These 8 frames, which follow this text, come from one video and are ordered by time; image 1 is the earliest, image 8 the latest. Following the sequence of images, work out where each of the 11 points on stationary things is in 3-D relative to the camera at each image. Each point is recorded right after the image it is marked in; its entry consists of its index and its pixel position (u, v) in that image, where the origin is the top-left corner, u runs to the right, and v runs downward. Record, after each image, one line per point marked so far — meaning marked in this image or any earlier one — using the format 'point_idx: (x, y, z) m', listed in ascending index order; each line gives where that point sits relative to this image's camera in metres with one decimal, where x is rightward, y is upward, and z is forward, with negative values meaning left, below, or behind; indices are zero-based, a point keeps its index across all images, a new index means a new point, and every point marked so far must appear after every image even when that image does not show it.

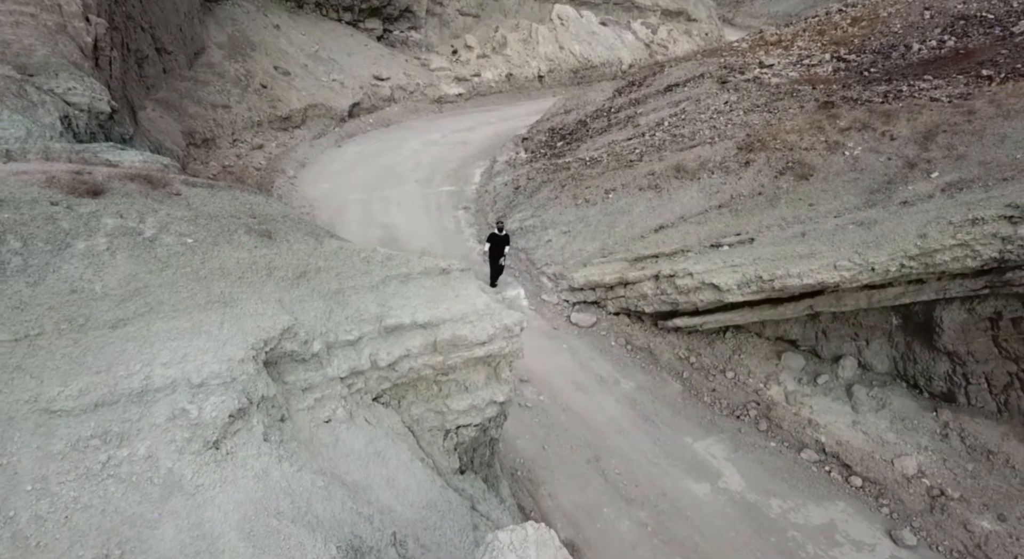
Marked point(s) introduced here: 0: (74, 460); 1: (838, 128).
0: (-2.0, -0.8, +2.6) m
1: (+5.6, +2.5, +9.9) m
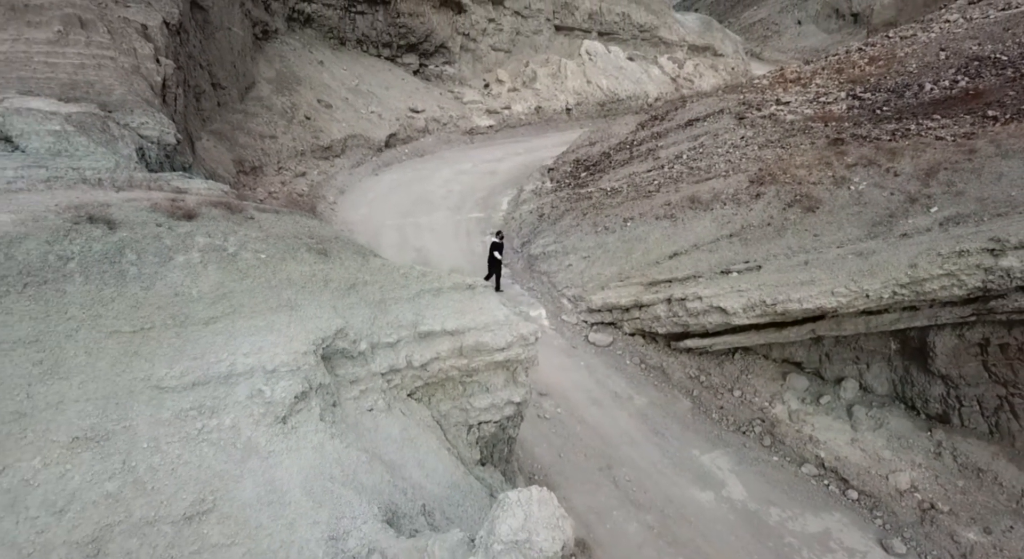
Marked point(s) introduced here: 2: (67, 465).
0: (-1.9, -0.8, +3.3) m
1: (+6.0, +2.0, +10.3) m
2: (-2.3, -1.0, +3.0) m
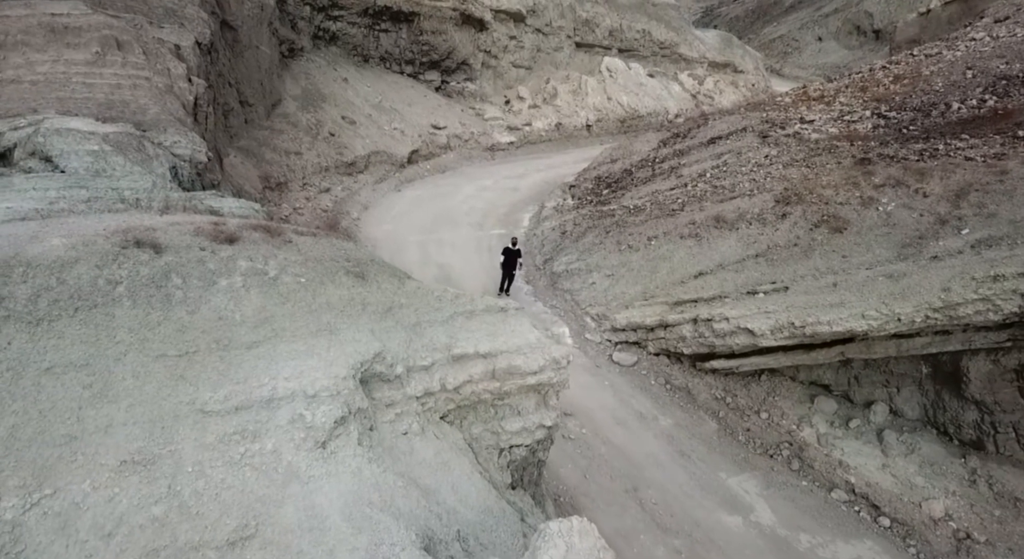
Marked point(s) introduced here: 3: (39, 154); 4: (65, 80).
0: (-1.7, -1.0, +3.4) m
1: (+6.4, +1.7, +10.2) m
2: (-2.1, -1.1, +3.0) m
3: (-6.5, +1.7, +7.9) m
4: (-7.7, +3.4, +9.9) m
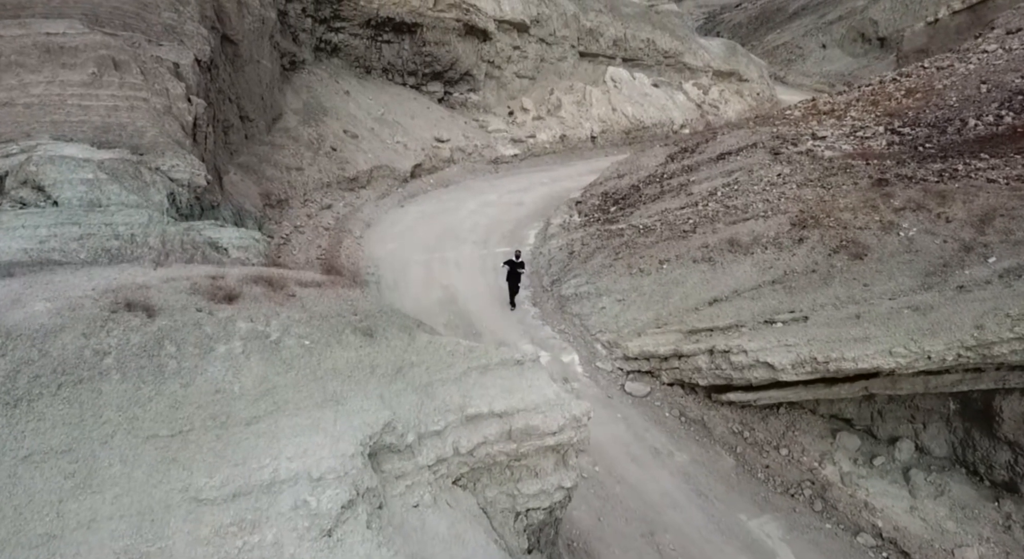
0: (-1.6, -1.4, +3.0) m
1: (+6.6, +1.2, +9.9) m
2: (-1.9, -1.5, +2.7) m
3: (-6.3, +1.3, +7.6) m
4: (-7.6, +3.0, +9.7) m
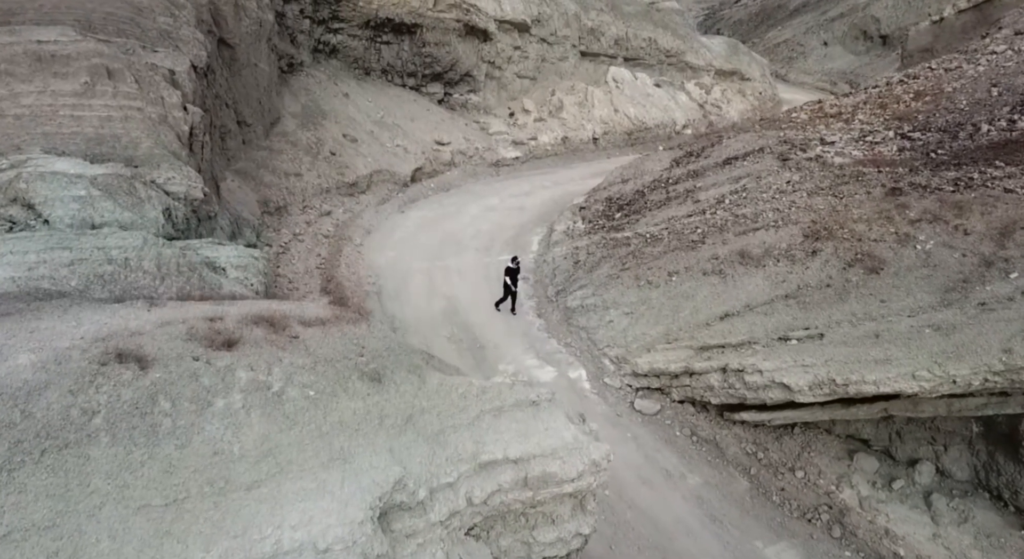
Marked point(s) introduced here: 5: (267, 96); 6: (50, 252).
0: (-1.4, -1.7, +2.8) m
1: (+6.7, +1.0, +9.7) m
2: (-1.8, -1.8, +2.5) m
3: (-6.2, +1.0, +7.3) m
4: (-7.5, +2.7, +9.4) m
5: (-7.2, +5.4, +17.0) m
6: (-4.9, +0.3, +6.1) m
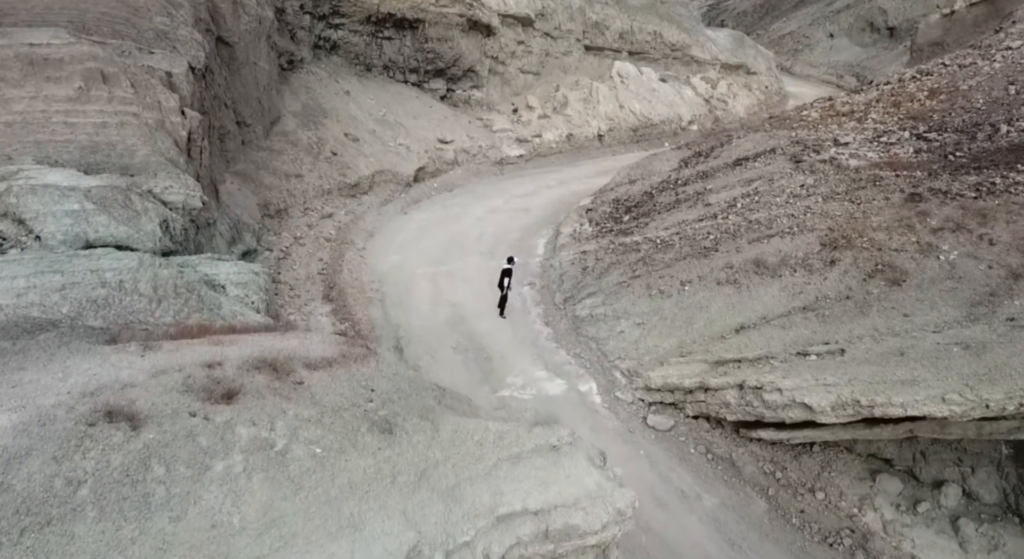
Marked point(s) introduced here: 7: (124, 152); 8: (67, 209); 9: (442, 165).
0: (-1.3, -2.0, +2.5) m
1: (+6.8, +0.8, +9.4) m
2: (-1.7, -2.1, +2.2) m
3: (-6.1, +0.8, +7.0) m
4: (-7.4, +2.5, +9.1) m
5: (-7.1, +5.4, +16.7) m
6: (-4.8, 0.0, +5.8) m
7: (-6.1, +2.0, +9.1) m
8: (-5.6, +0.9, +7.2) m
9: (-2.4, +3.9, +19.6) m
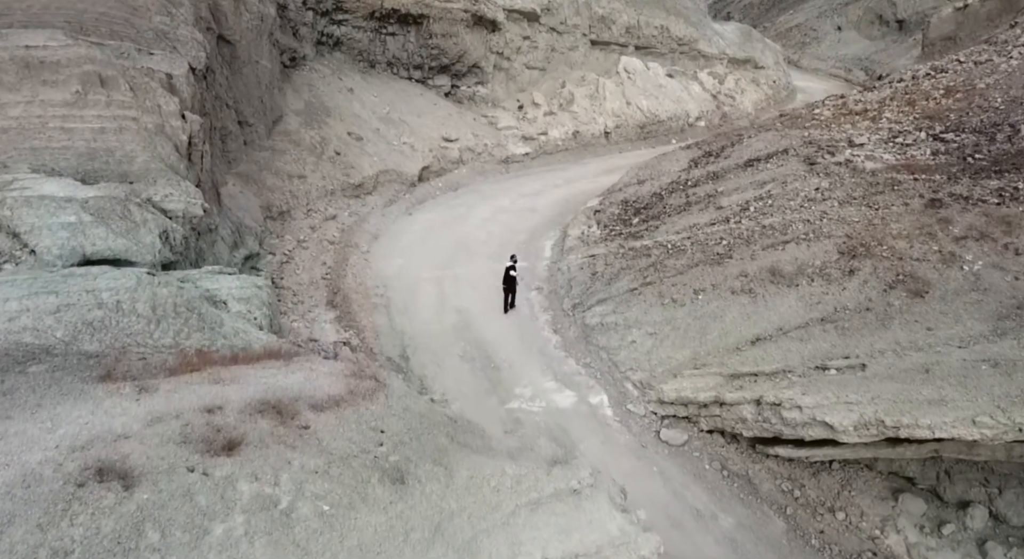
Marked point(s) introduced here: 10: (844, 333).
0: (-1.2, -2.2, +2.3) m
1: (+7.0, +0.7, +9.1) m
2: (-1.6, -2.3, +2.0) m
3: (-6.0, +0.6, +6.8) m
4: (-7.2, +2.3, +8.8) m
5: (-6.9, +5.3, +16.4) m
6: (-4.6, -0.1, +5.6) m
7: (-6.0, +1.8, +8.8) m
8: (-5.4, +0.7, +7.0) m
9: (-2.2, +3.9, +19.3) m
10: (+4.8, -0.8, +8.3) m
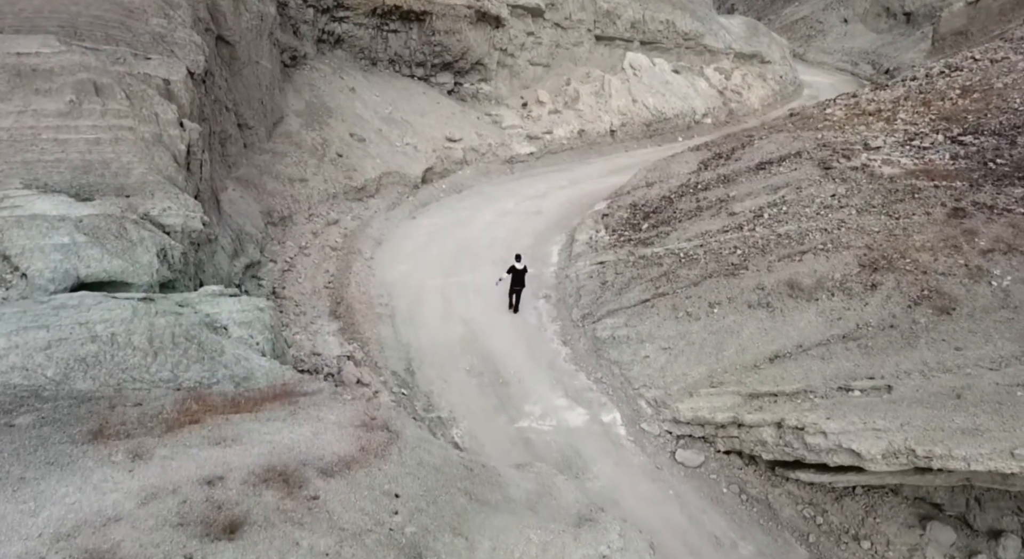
0: (-1.0, -2.5, +2.0) m
1: (+7.1, +0.5, +8.8) m
2: (-1.4, -2.7, +1.7) m
3: (-5.8, +0.3, +6.5) m
4: (-7.1, +2.1, +8.5) m
5: (-6.8, +5.1, +16.0) m
6: (-4.5, -0.4, +5.3) m
7: (-5.8, +1.6, +8.5) m
8: (-5.3, +0.4, +6.7) m
9: (-2.0, +3.8, +19.0) m
10: (+5.0, -1.0, +8.0) m
